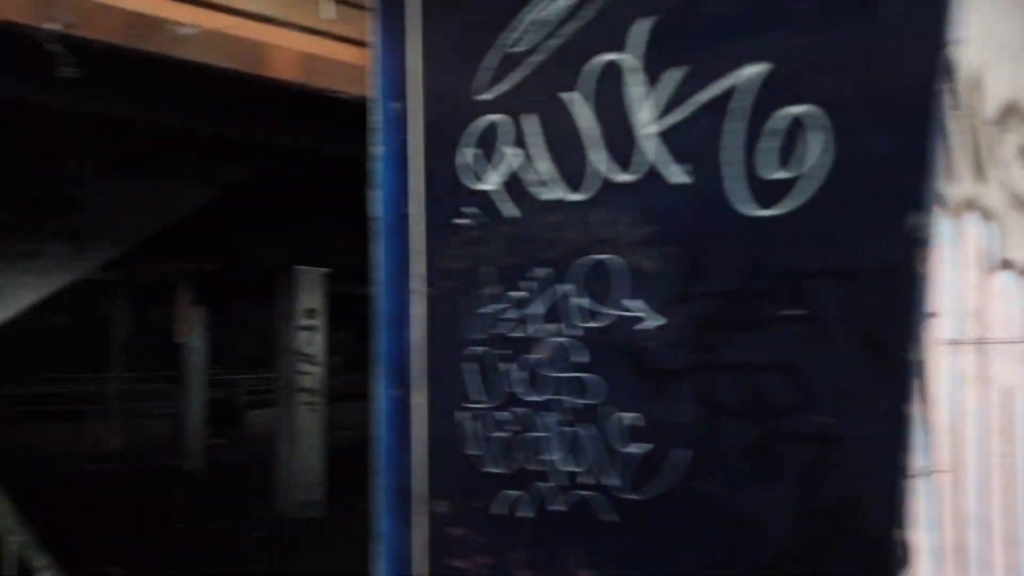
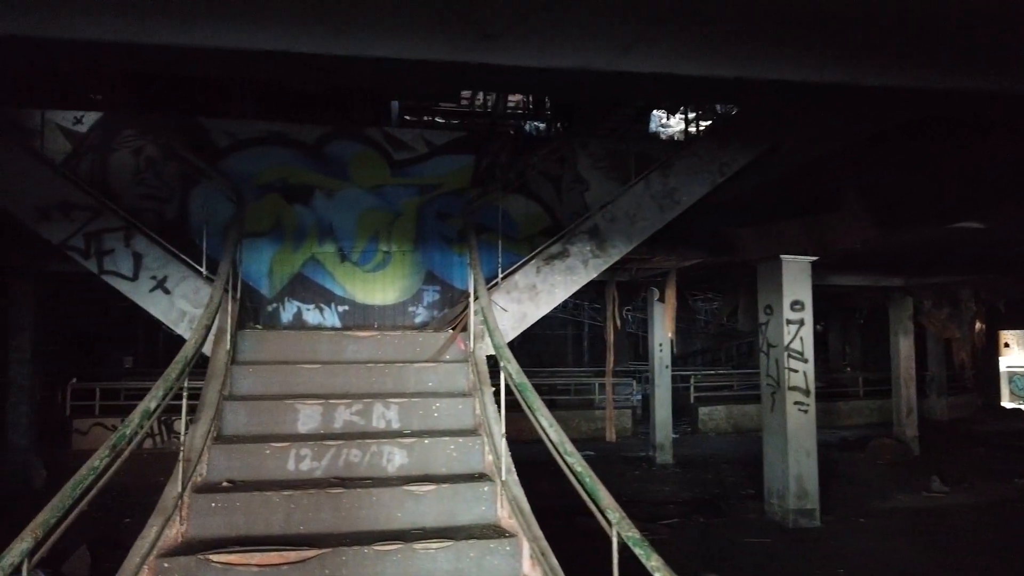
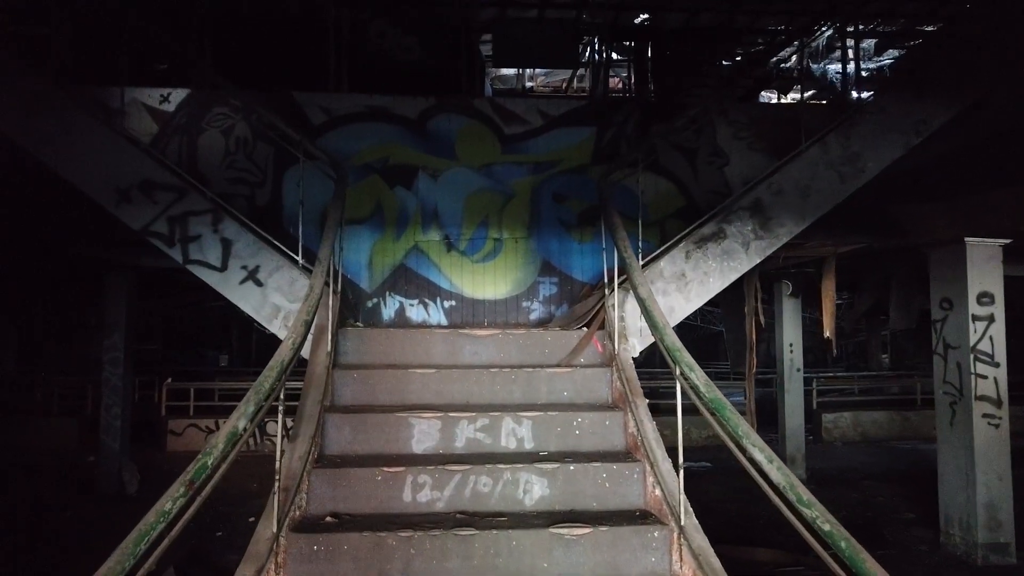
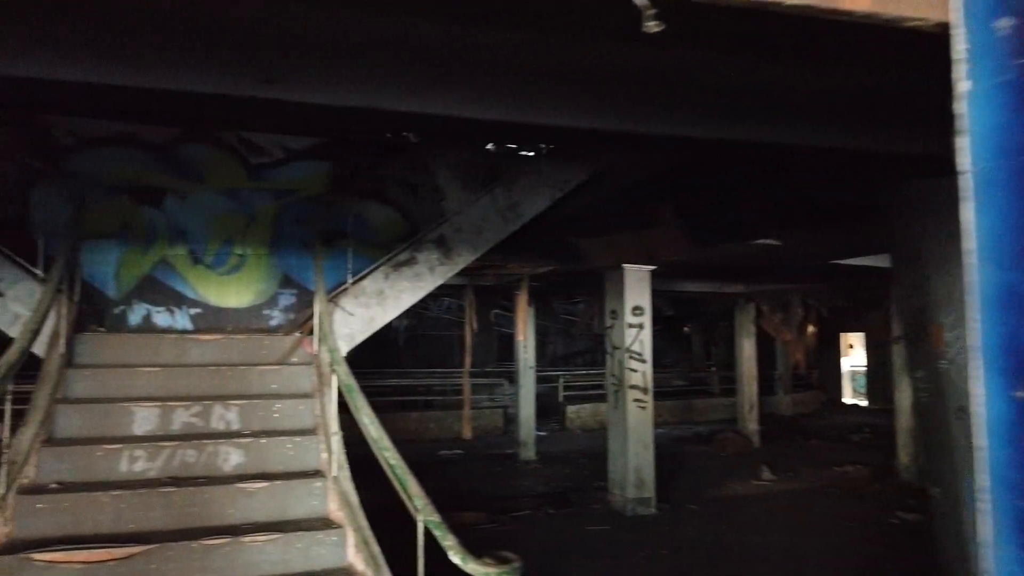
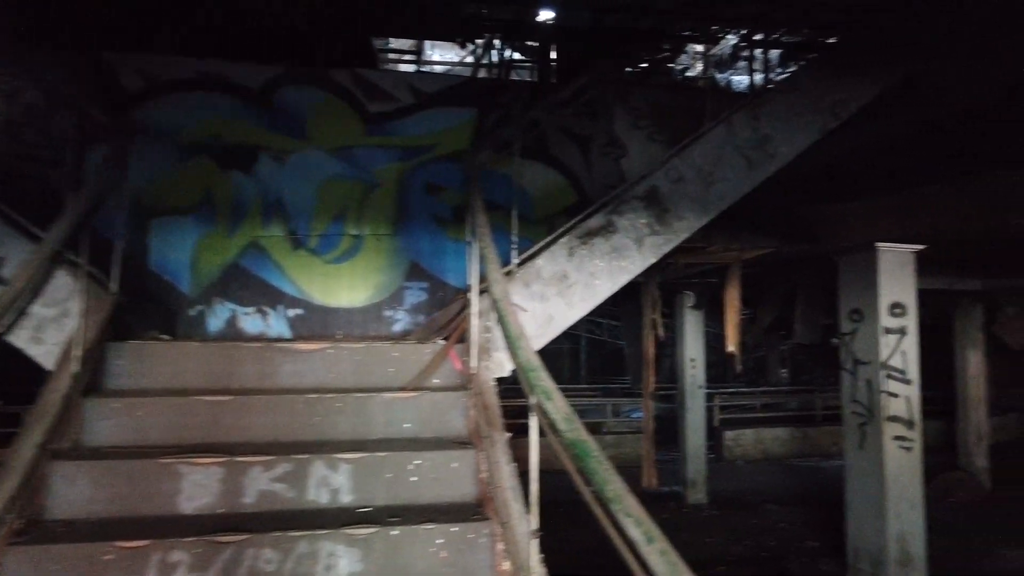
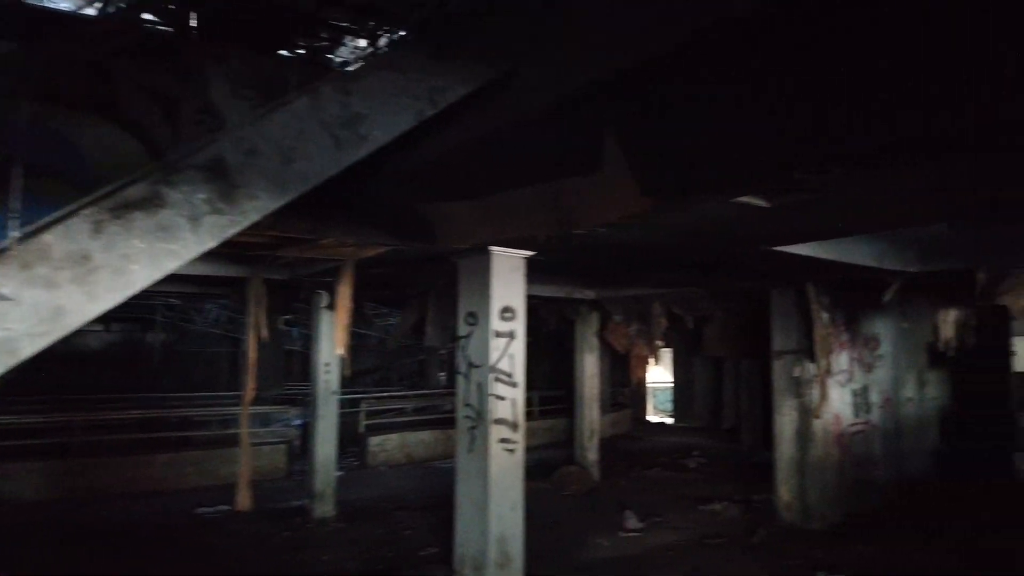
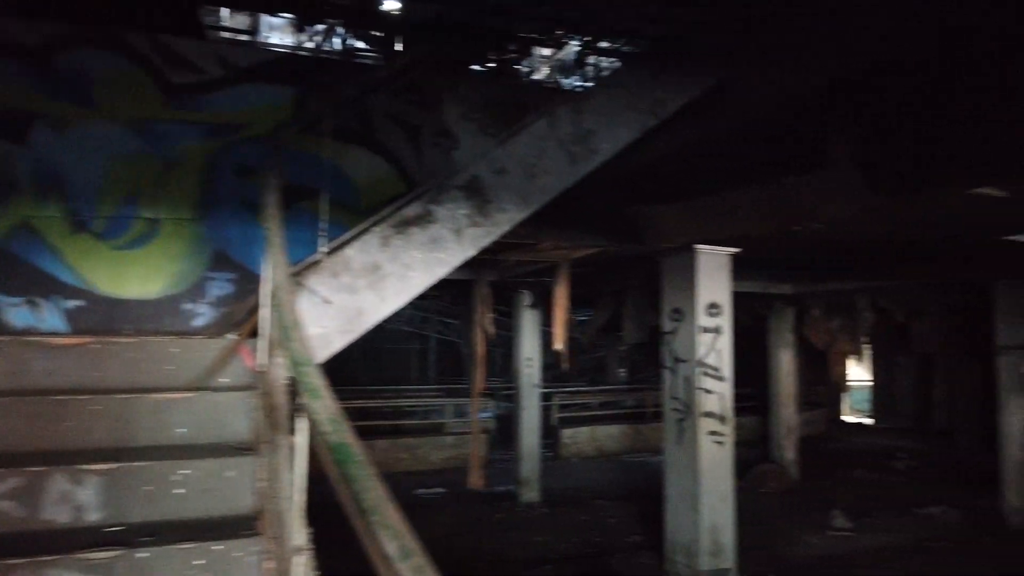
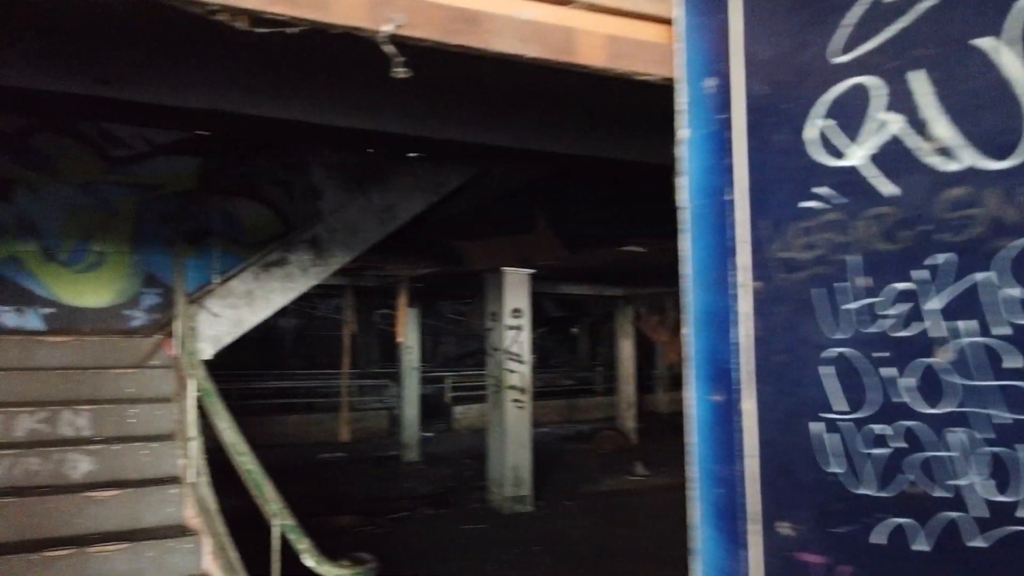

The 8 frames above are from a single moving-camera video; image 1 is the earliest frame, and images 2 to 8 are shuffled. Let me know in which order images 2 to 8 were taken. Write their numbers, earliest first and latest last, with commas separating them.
8, 4, 2, 3, 5, 7, 6
